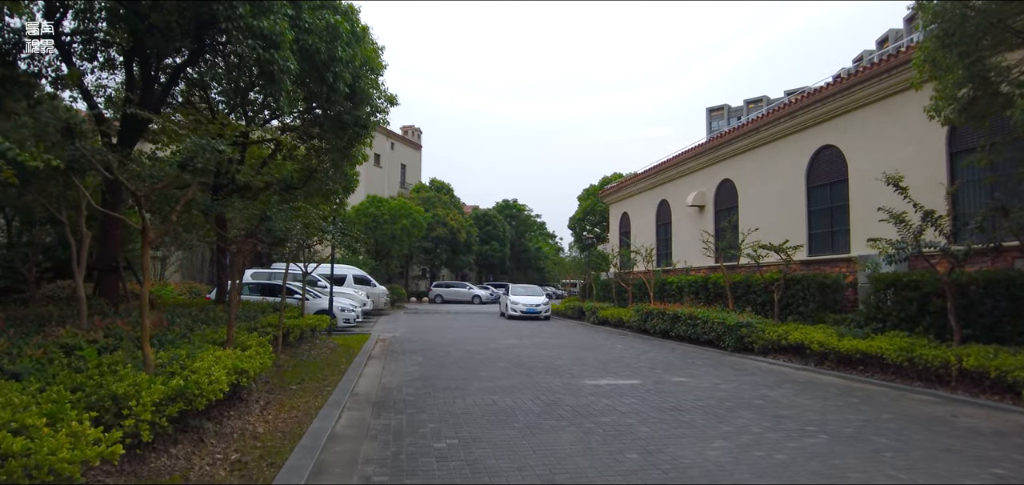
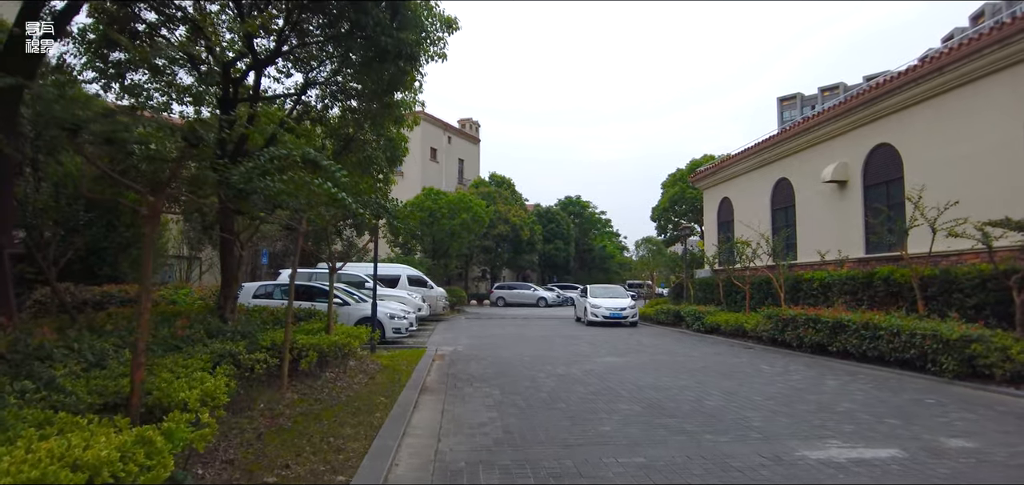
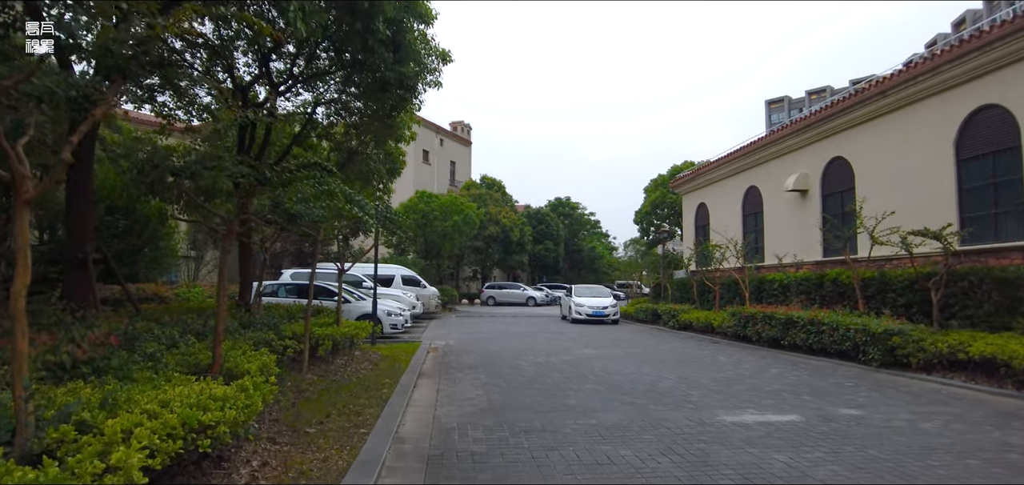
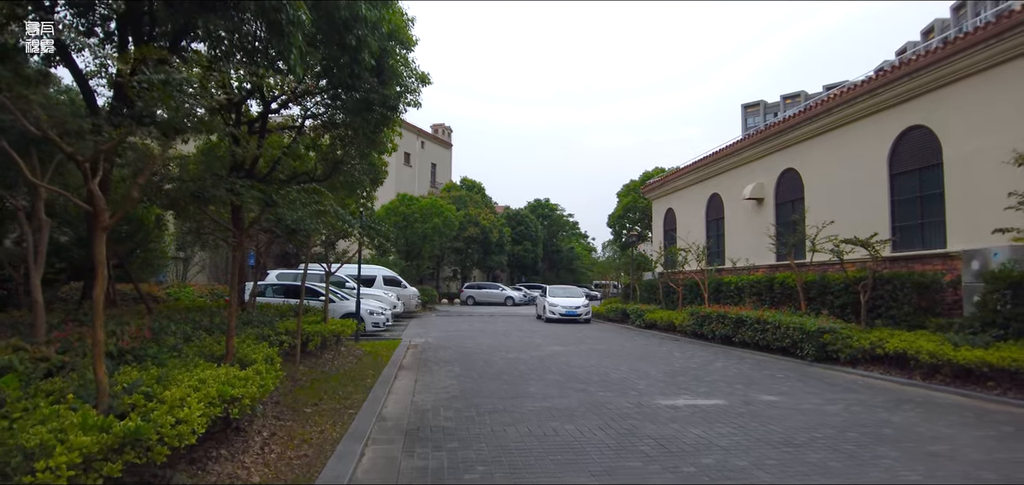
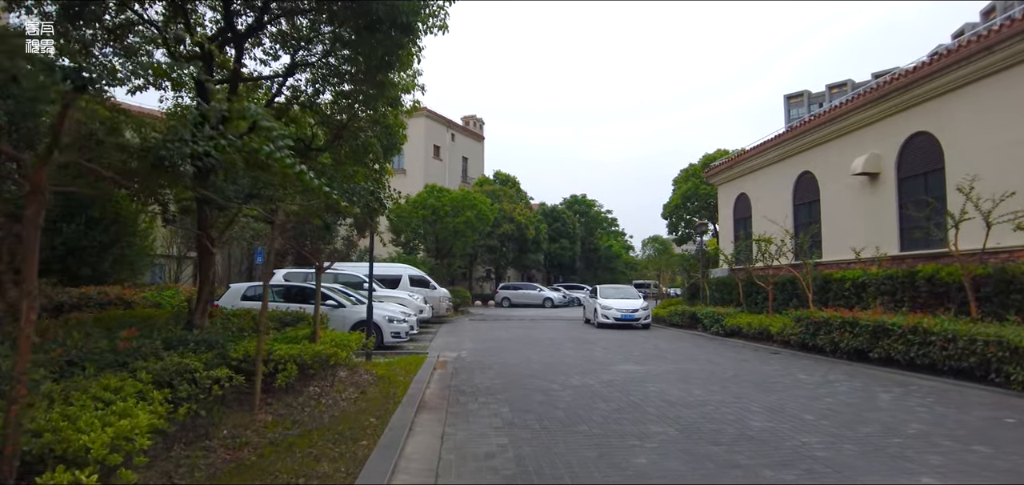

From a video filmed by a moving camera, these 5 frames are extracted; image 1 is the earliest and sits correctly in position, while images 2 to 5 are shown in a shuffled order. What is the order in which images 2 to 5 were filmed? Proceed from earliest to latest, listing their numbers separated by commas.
4, 3, 2, 5
